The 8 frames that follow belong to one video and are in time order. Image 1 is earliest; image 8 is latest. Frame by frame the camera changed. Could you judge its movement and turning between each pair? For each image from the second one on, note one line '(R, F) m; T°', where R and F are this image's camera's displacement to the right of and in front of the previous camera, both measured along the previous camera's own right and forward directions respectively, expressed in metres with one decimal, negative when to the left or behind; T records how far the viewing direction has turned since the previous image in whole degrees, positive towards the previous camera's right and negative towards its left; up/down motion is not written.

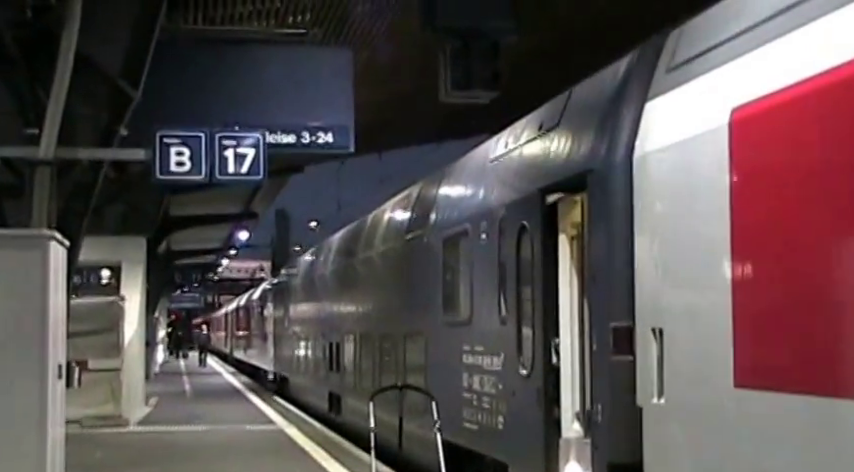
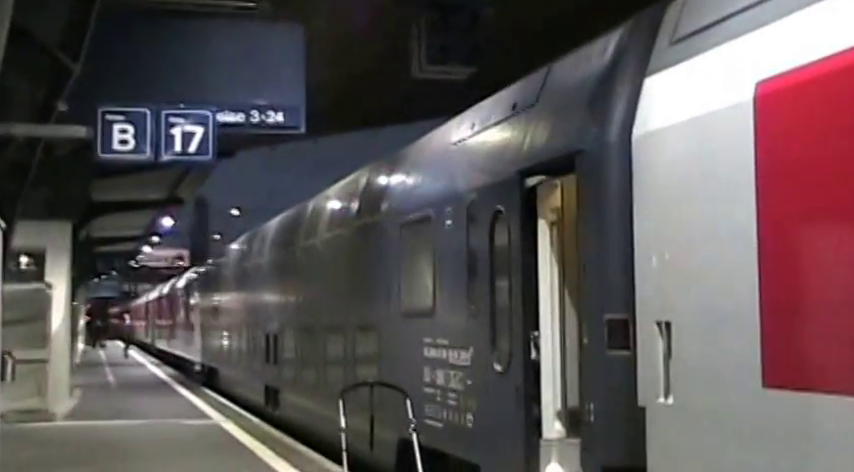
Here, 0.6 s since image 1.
(-0.3, +0.5) m; +4°
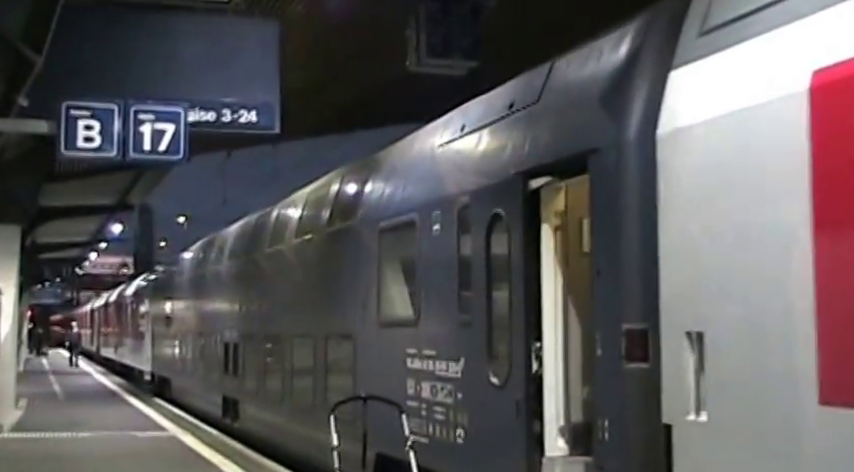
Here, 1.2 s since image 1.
(-0.3, +0.4) m; +3°
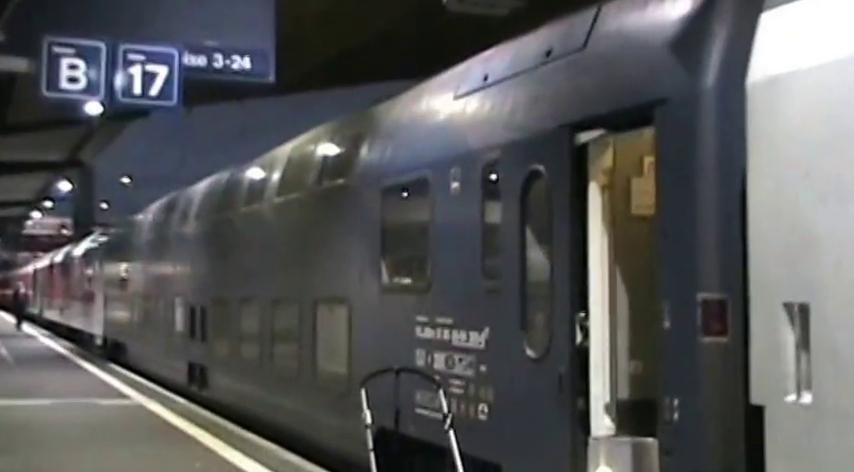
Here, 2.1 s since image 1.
(-0.4, +0.6) m; +3°
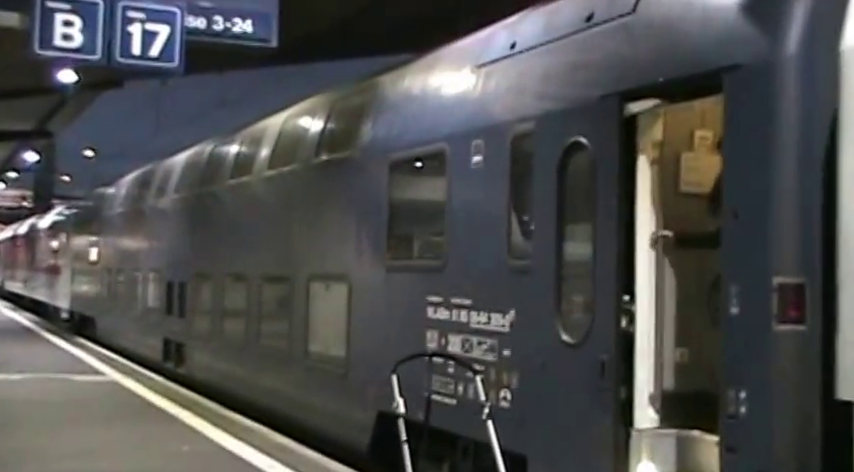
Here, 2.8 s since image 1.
(-0.3, +0.4) m; +2°
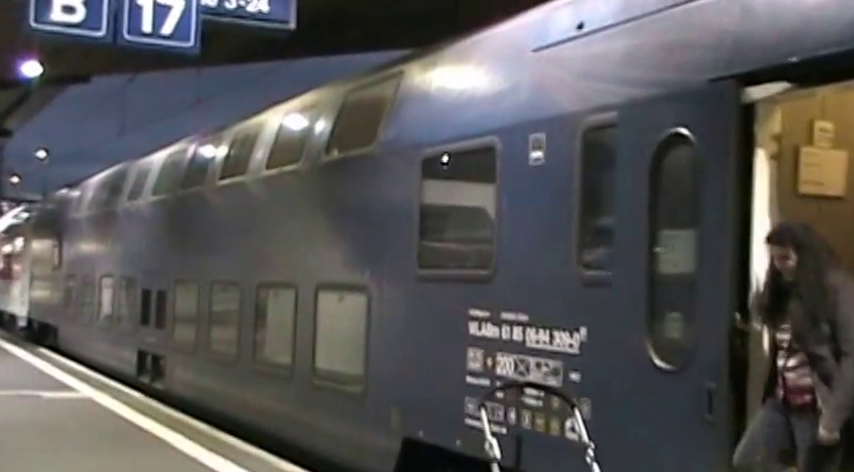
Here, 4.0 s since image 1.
(-0.5, +0.8) m; +2°
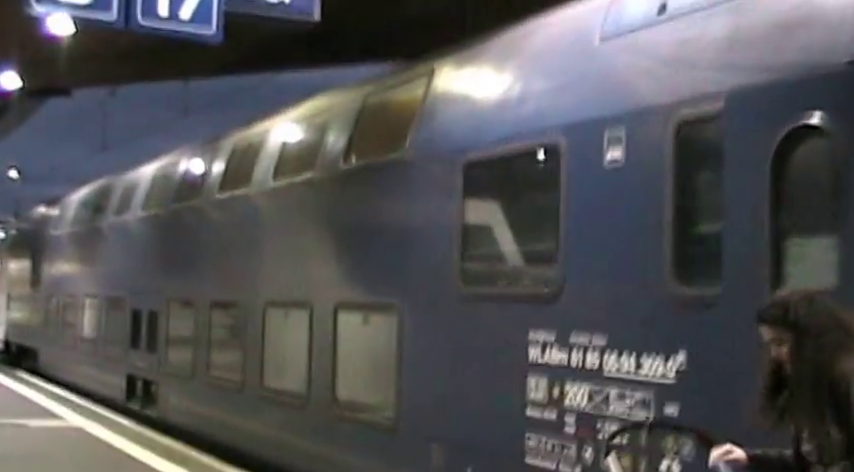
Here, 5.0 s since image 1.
(-0.4, +0.8) m; +1°
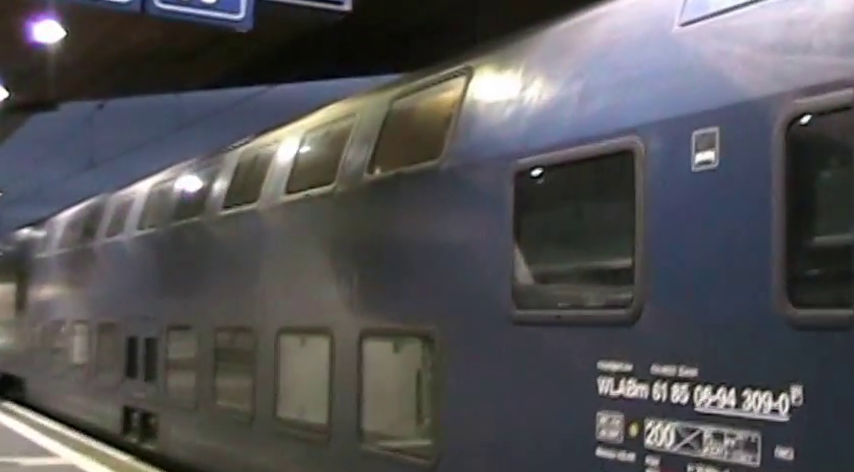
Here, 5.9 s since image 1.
(-0.3, +0.7) m; +1°
